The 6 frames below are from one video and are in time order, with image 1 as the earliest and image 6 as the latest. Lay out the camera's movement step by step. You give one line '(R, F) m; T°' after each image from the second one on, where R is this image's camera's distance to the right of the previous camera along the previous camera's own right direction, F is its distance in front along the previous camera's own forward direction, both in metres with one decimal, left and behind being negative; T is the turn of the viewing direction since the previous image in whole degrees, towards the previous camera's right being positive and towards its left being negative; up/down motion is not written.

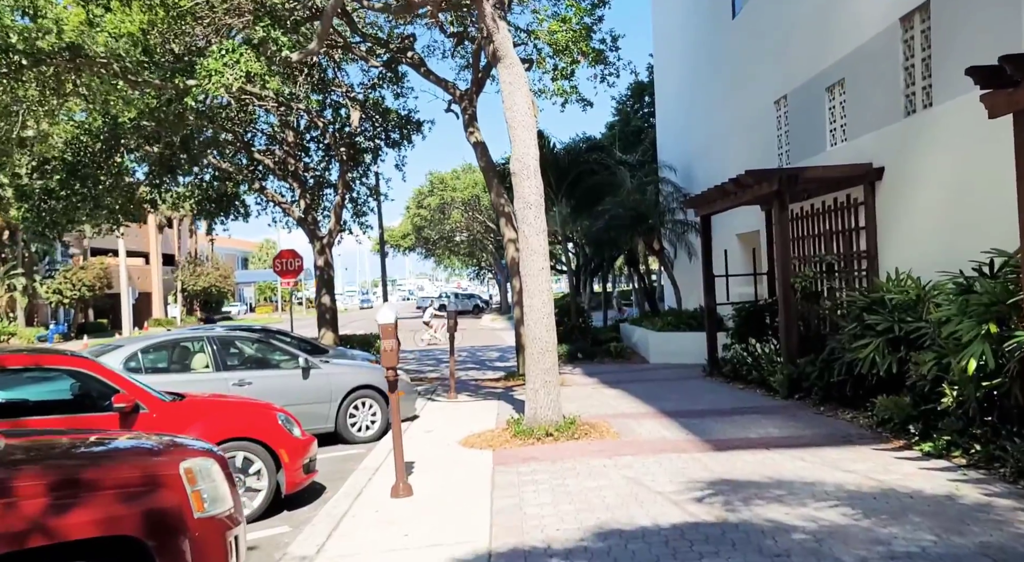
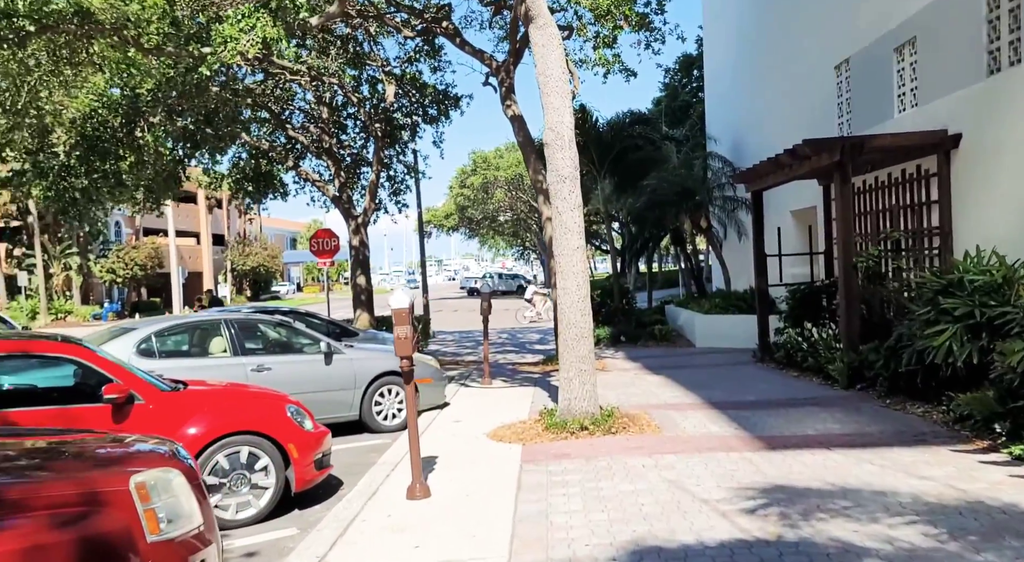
(+0.1, +0.7) m; -4°
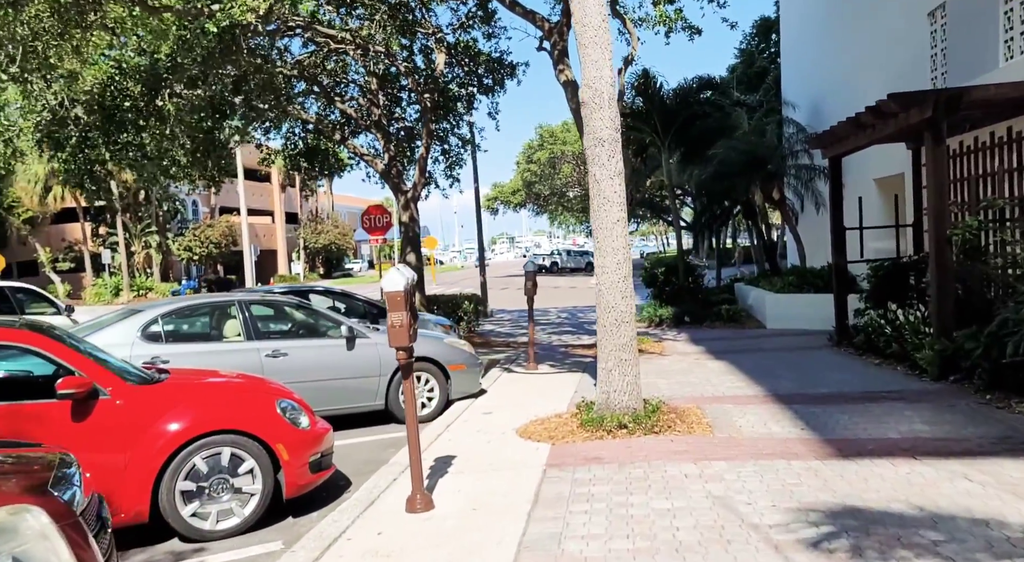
(+0.4, +0.9) m; -6°
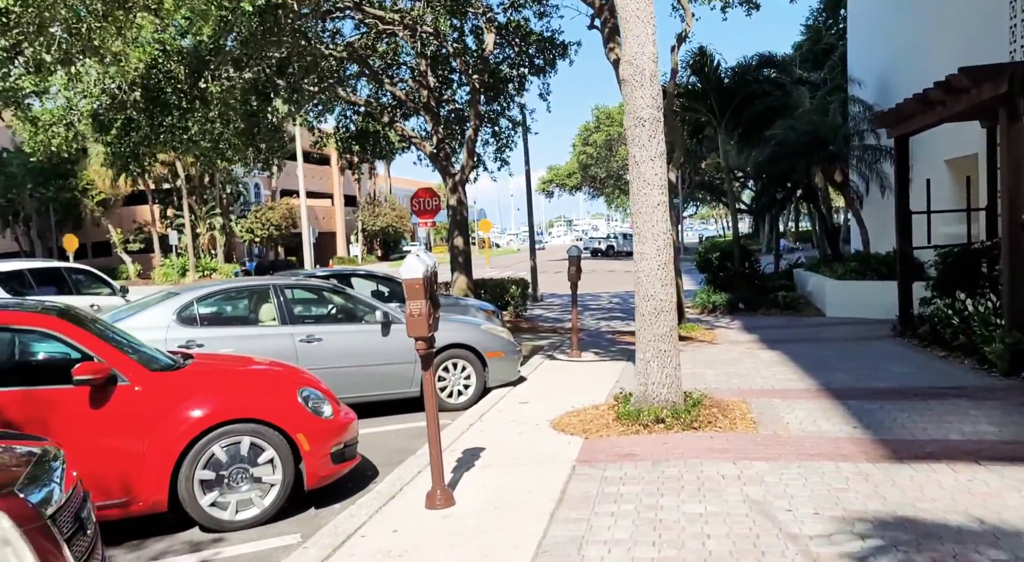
(+0.2, +0.2) m; -4°
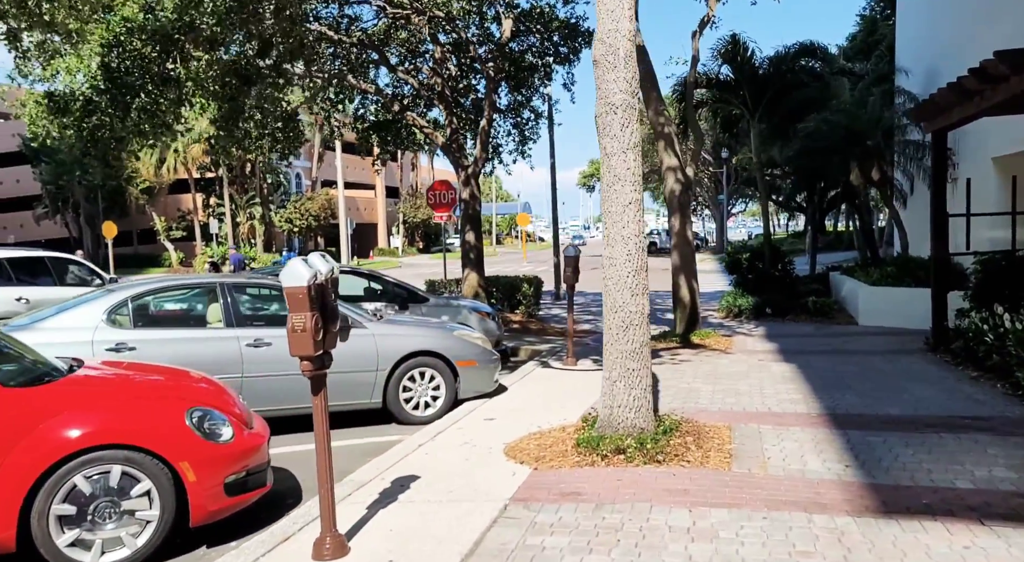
(+0.8, +0.7) m; -4°
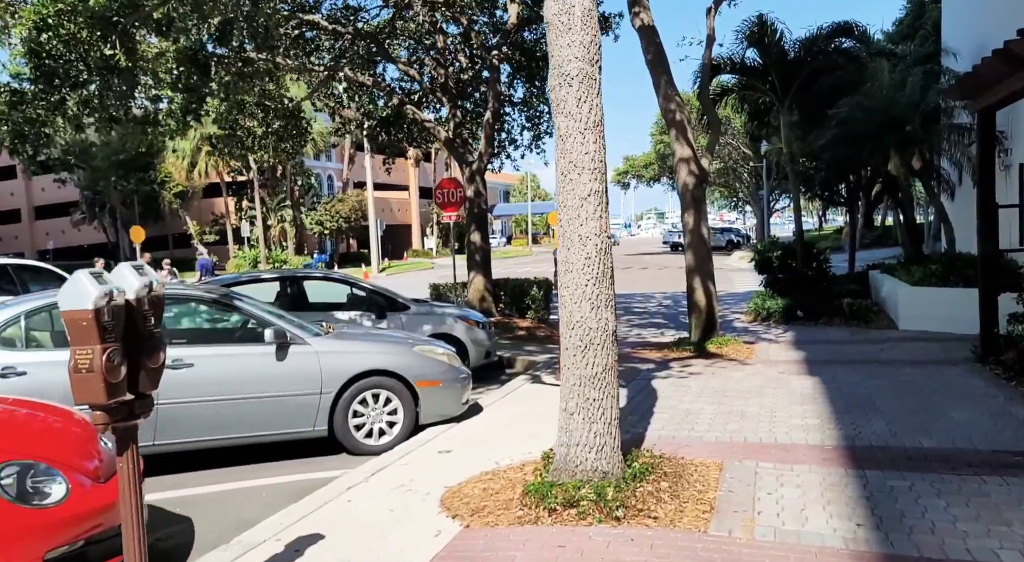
(+0.7, +1.0) m; -3°
